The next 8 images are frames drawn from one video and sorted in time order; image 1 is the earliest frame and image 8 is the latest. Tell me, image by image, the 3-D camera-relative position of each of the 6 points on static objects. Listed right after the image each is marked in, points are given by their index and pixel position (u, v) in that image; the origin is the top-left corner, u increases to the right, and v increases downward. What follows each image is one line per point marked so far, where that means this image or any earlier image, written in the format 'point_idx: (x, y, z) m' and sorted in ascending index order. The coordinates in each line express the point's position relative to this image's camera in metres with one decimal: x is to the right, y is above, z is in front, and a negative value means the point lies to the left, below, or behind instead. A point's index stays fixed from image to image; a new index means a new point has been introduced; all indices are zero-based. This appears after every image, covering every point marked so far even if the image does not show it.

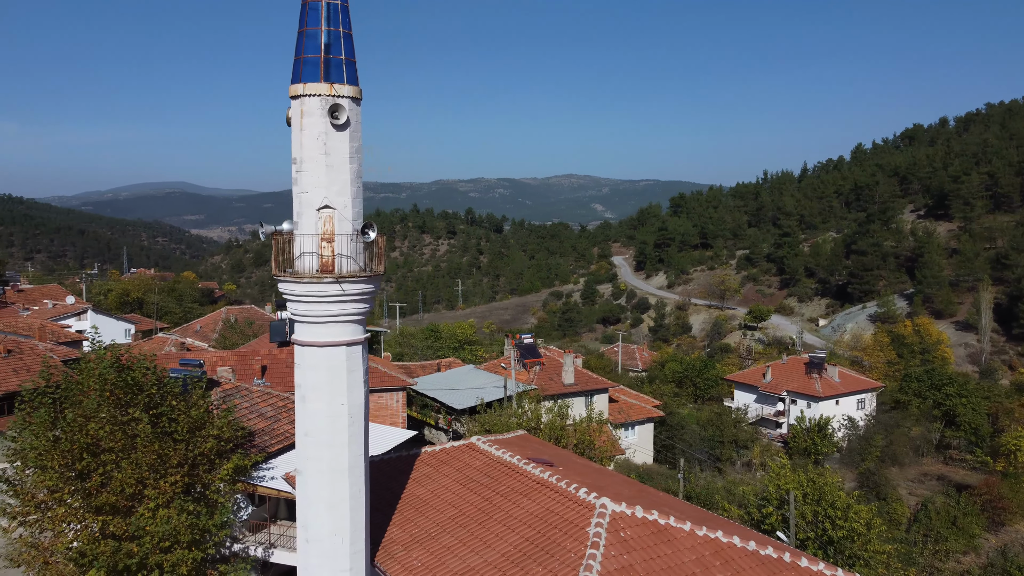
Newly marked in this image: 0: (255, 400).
0: (-4.6, -2.0, +14.8) m
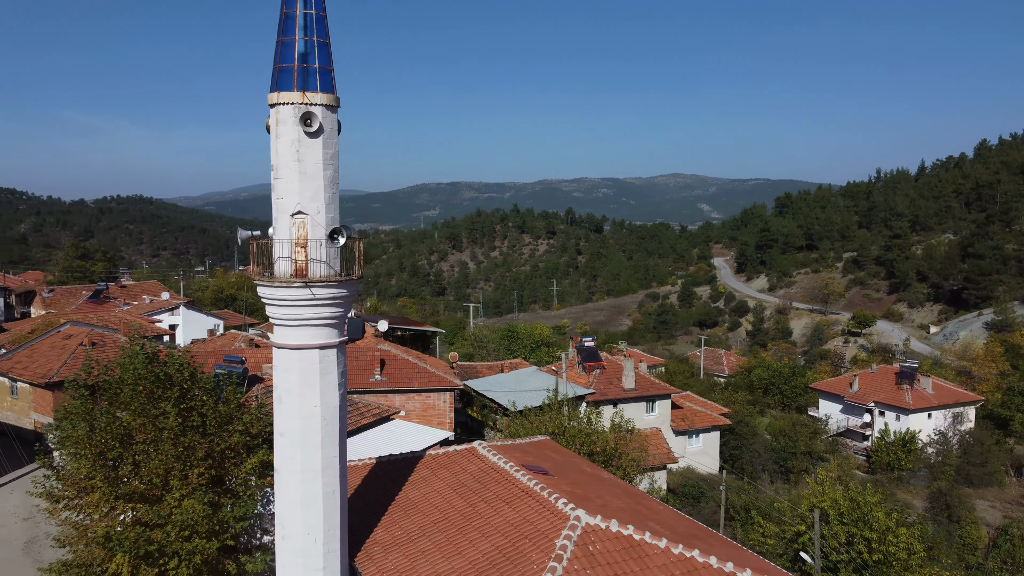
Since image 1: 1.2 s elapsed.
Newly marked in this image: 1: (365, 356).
0: (-4.0, -2.0, +15.3) m
1: (-3.4, -1.6, +18.8) m
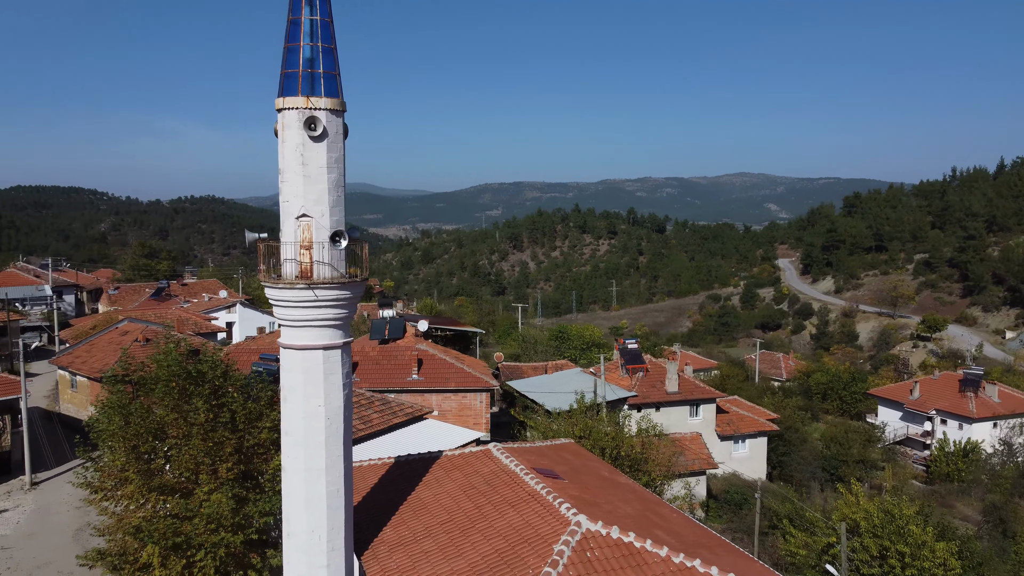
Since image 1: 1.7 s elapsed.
0: (-3.5, -2.0, +15.5) m
1: (-2.6, -1.6, +19.0) m
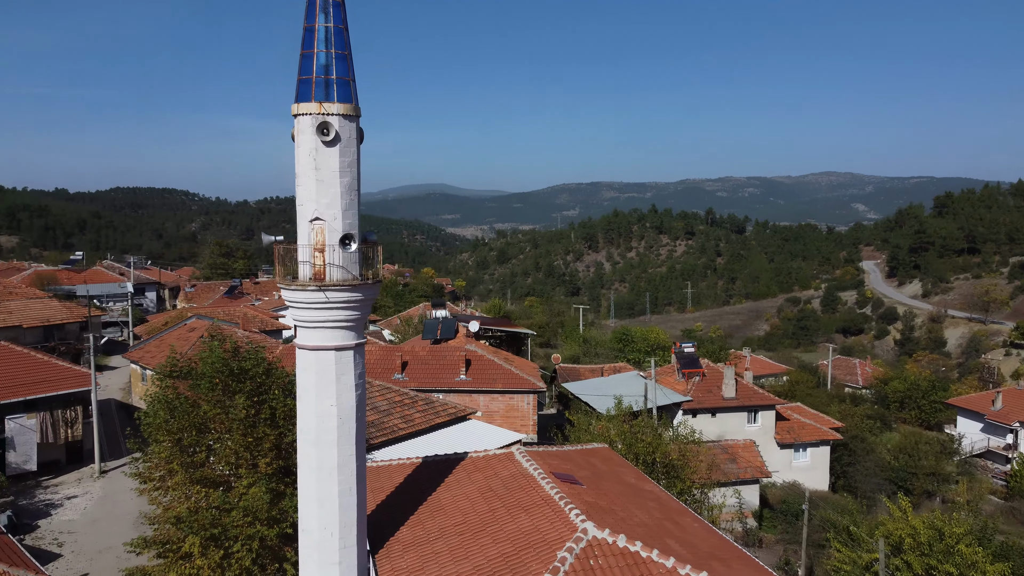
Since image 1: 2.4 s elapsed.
0: (-2.7, -2.0, +15.8) m
1: (-1.4, -1.6, +19.2) m
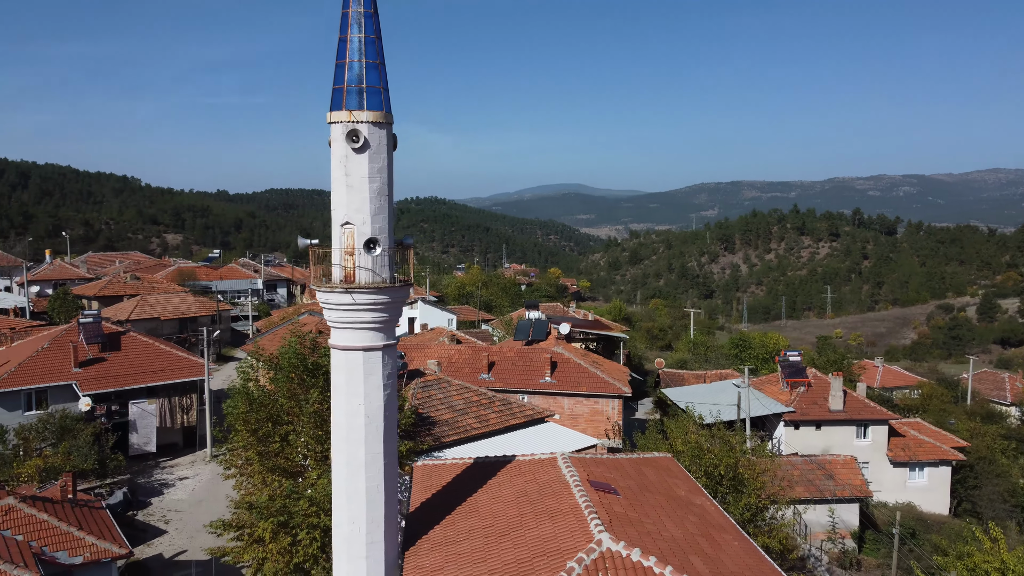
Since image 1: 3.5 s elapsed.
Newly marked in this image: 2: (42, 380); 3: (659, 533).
0: (-1.2, -2.0, +16.1) m
1: (+0.6, -1.6, +19.2) m
2: (-10.7, -2.1, +18.7) m
3: (+1.5, -2.5, +8.5) m
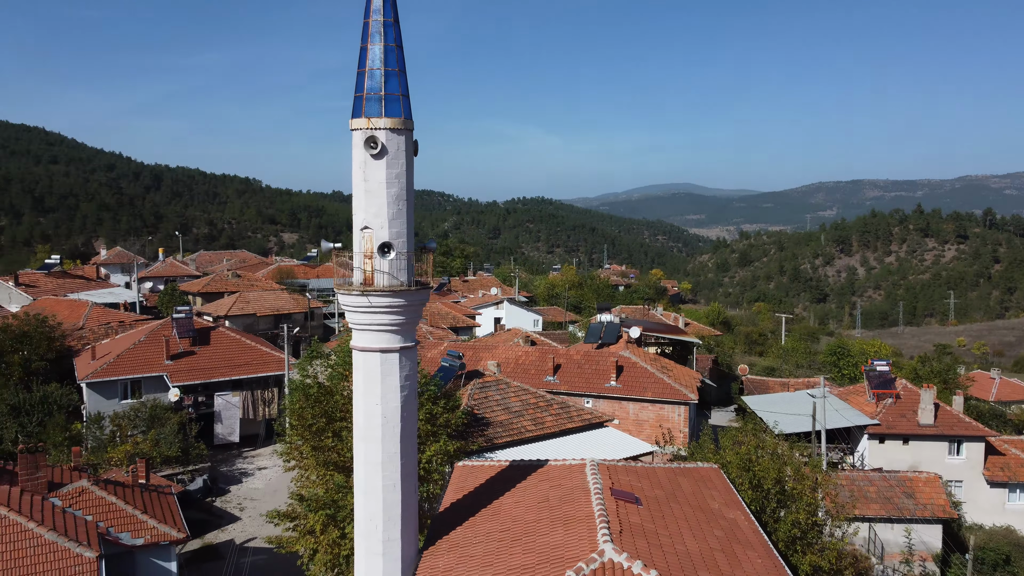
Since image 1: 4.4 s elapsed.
0: (0.0, -2.1, +16.2) m
1: (+2.1, -1.7, +19.1) m
2: (-9.1, -2.0, +20.0) m
3: (+1.6, -2.6, +8.3) m
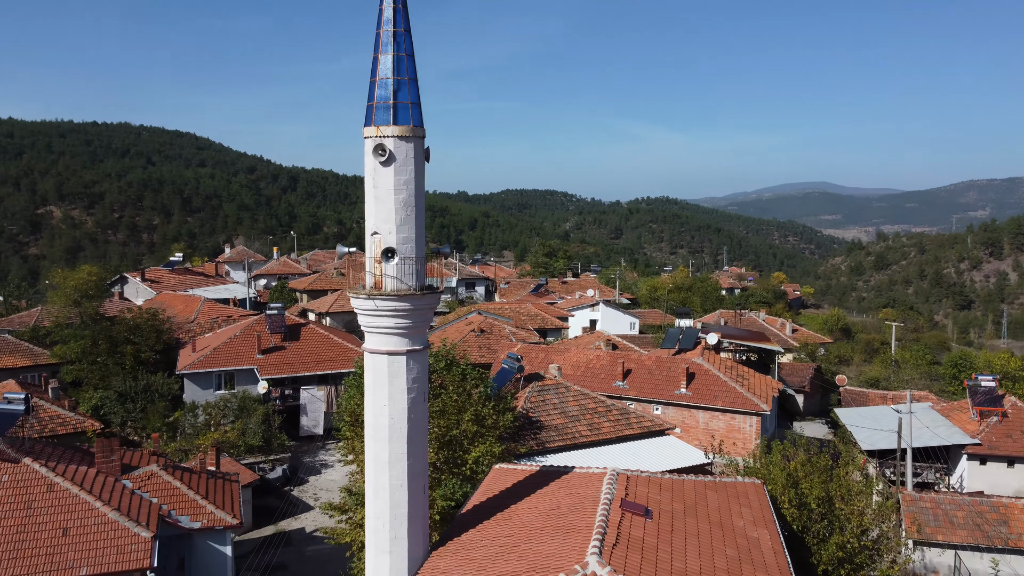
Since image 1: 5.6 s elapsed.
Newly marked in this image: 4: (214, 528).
0: (+1.1, -2.2, +16.1) m
1: (+3.7, -1.8, +18.6) m
2: (-7.3, -1.9, +21.3) m
3: (+1.6, -2.7, +8.1) m
4: (-4.5, -3.7, +12.6) m
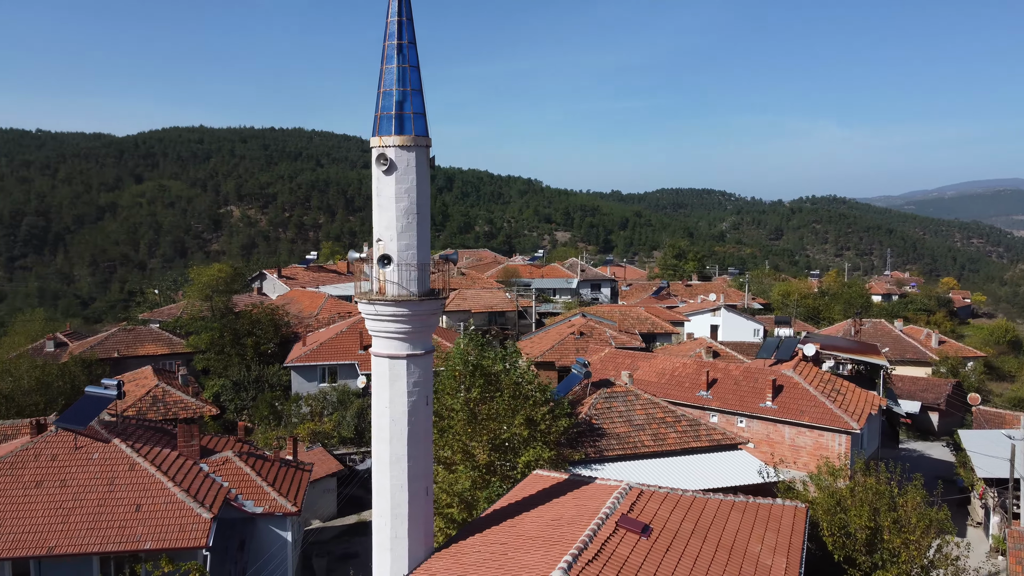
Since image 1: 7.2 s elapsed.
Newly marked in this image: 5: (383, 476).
0: (+2.4, -2.3, +15.8) m
1: (+5.4, -2.0, +17.7) m
2: (-4.9, -1.9, +22.4) m
3: (+1.3, -2.8, +7.8) m
4: (-3.9, -3.7, +13.4) m
5: (-1.4, -2.1, +9.2) m
